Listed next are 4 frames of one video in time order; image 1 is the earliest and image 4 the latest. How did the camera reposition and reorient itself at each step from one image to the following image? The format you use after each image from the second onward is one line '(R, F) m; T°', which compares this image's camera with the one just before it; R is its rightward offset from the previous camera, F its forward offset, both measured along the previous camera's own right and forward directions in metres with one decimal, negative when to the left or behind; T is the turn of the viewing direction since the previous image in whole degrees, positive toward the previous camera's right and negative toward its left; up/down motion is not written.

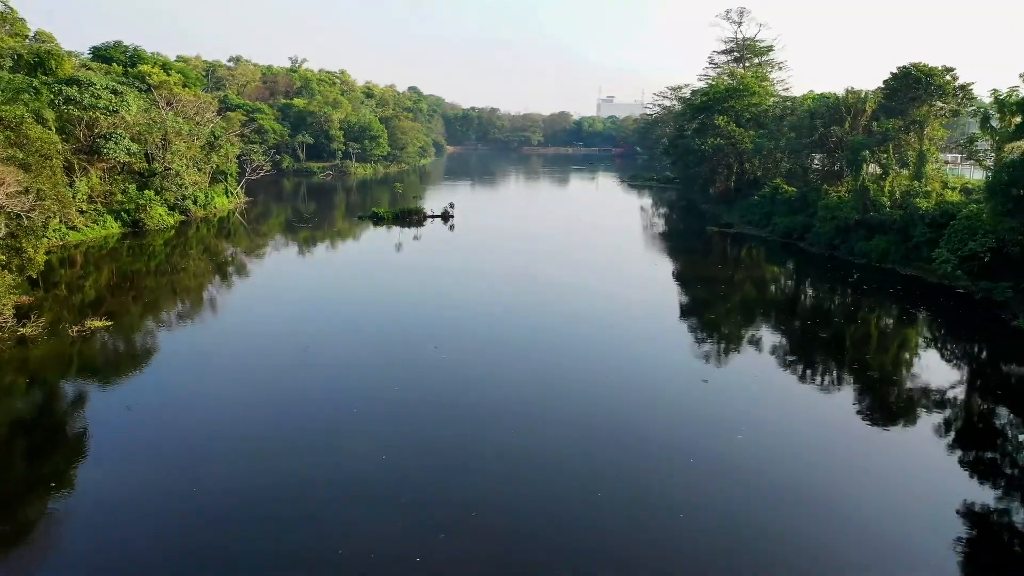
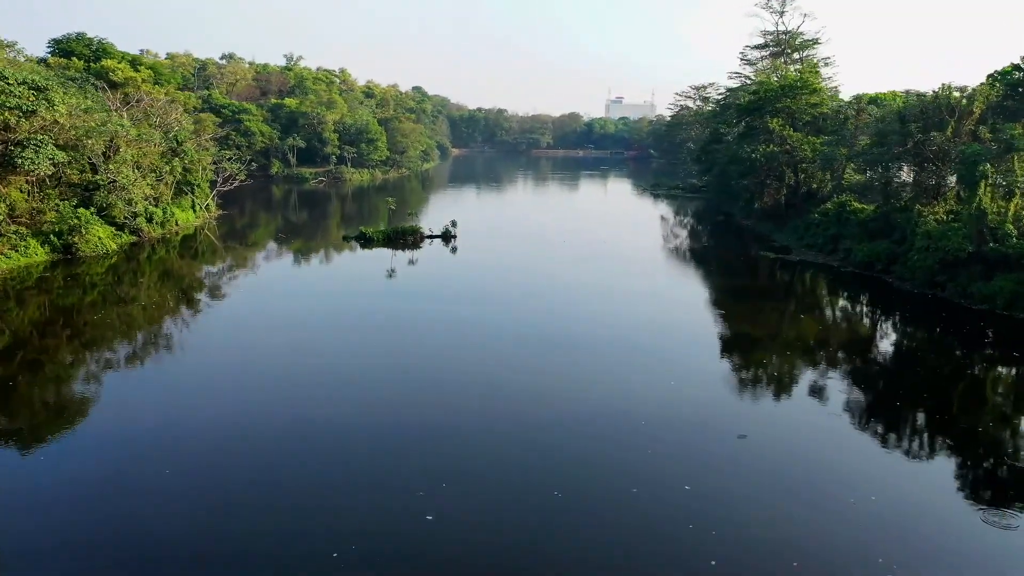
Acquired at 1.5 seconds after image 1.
(-0.2, +3.7) m; 0°
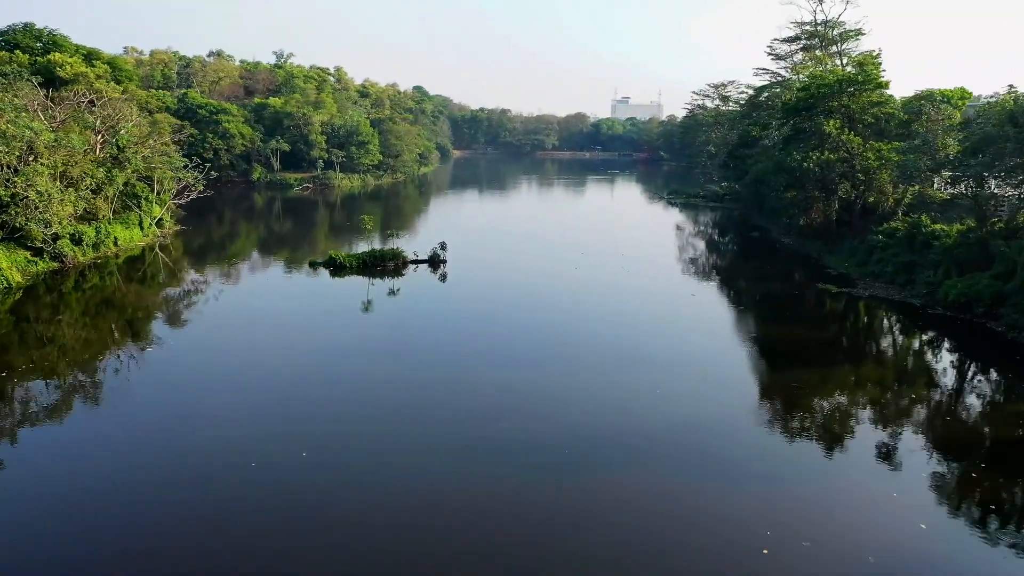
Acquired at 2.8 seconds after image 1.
(+0.1, +3.4) m; 0°
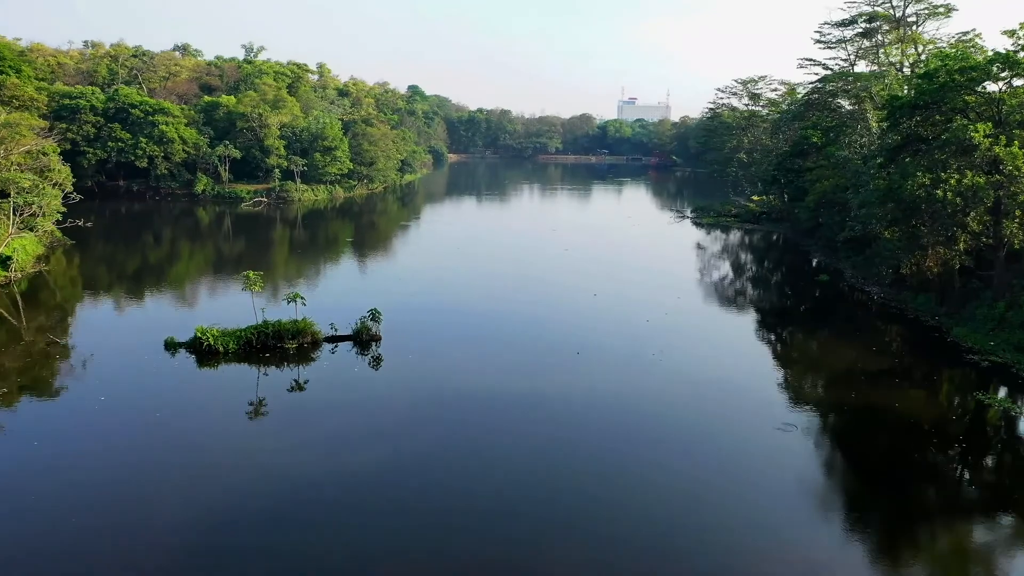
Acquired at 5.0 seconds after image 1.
(+0.6, +5.8) m; 0°
